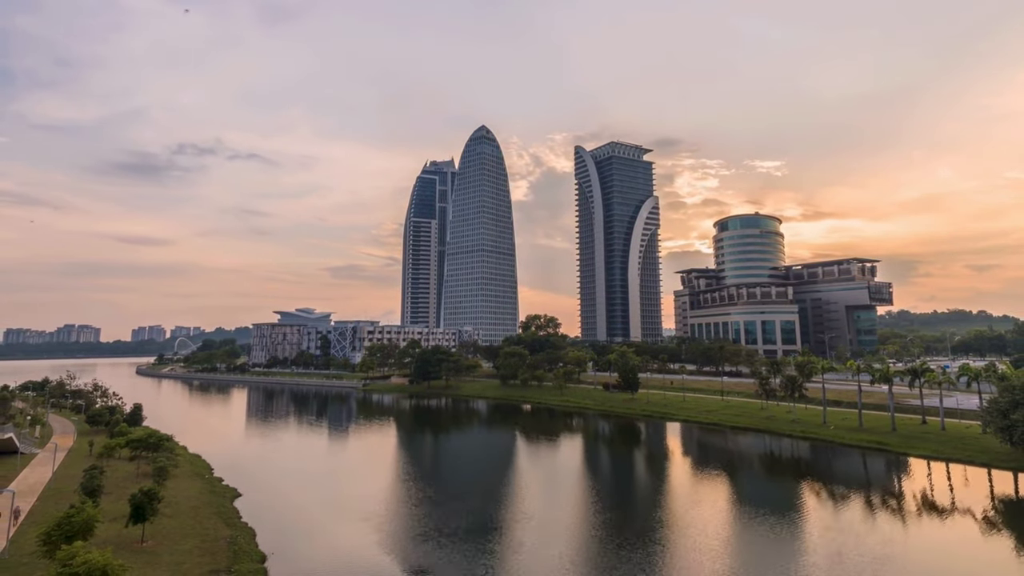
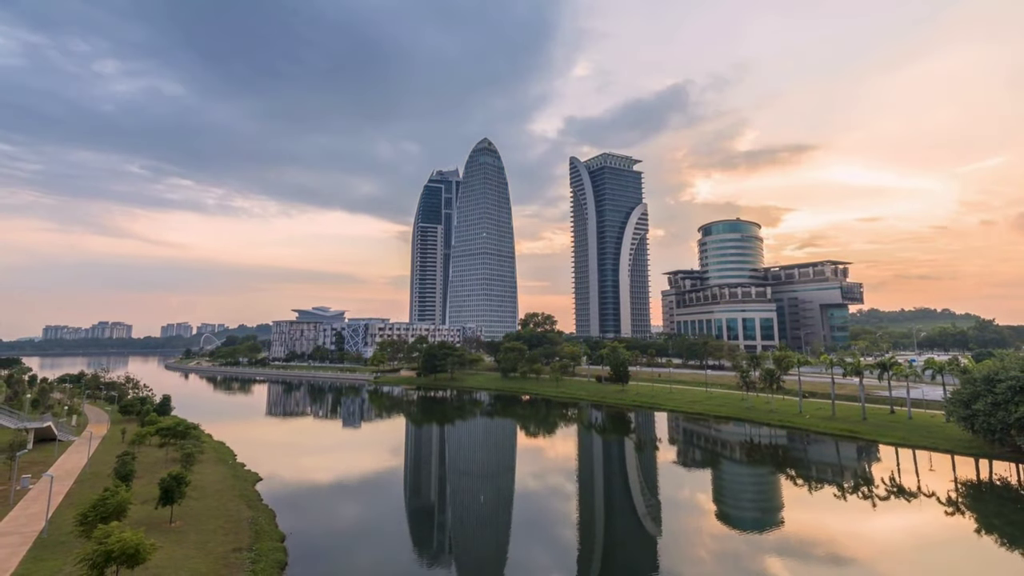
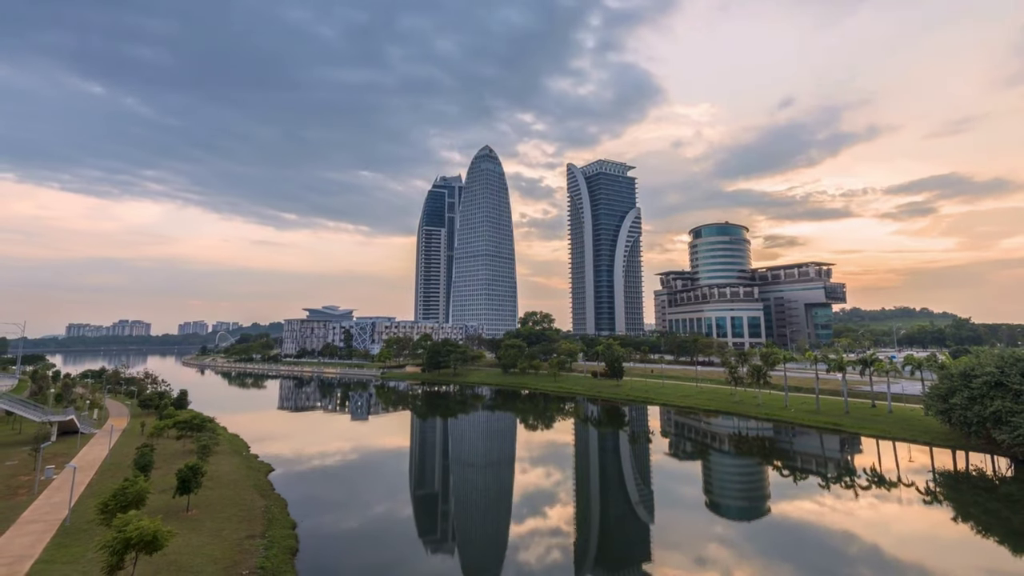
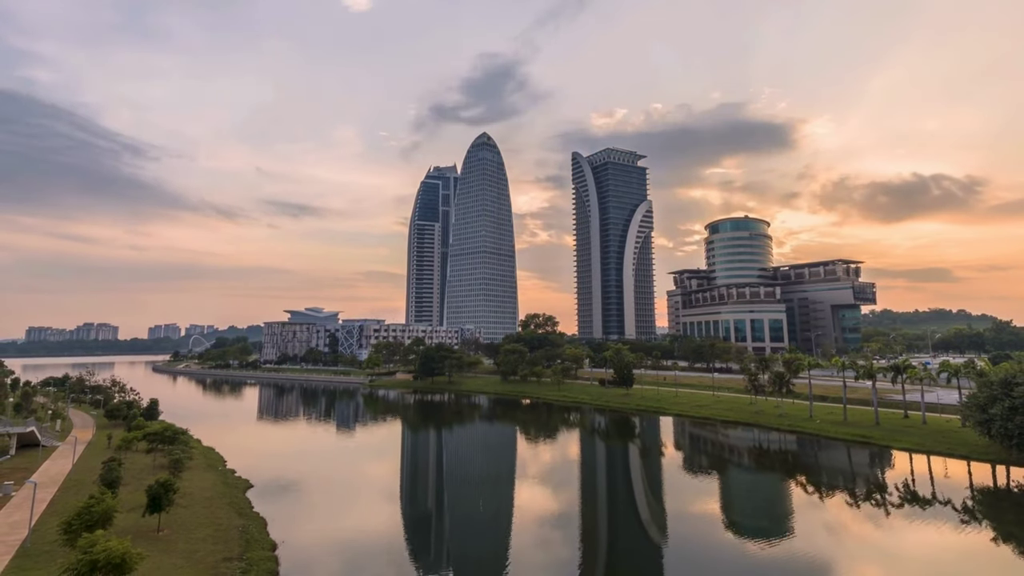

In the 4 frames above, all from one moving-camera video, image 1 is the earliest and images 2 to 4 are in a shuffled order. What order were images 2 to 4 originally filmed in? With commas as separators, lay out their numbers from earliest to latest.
4, 2, 3
